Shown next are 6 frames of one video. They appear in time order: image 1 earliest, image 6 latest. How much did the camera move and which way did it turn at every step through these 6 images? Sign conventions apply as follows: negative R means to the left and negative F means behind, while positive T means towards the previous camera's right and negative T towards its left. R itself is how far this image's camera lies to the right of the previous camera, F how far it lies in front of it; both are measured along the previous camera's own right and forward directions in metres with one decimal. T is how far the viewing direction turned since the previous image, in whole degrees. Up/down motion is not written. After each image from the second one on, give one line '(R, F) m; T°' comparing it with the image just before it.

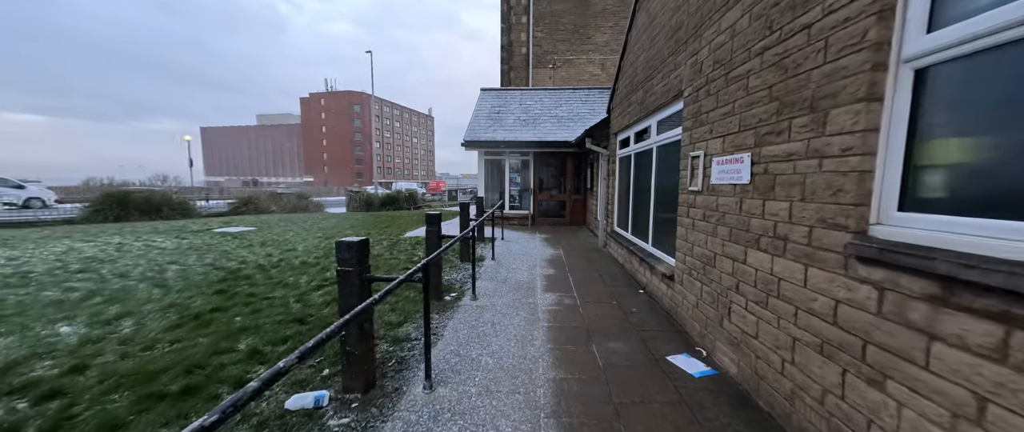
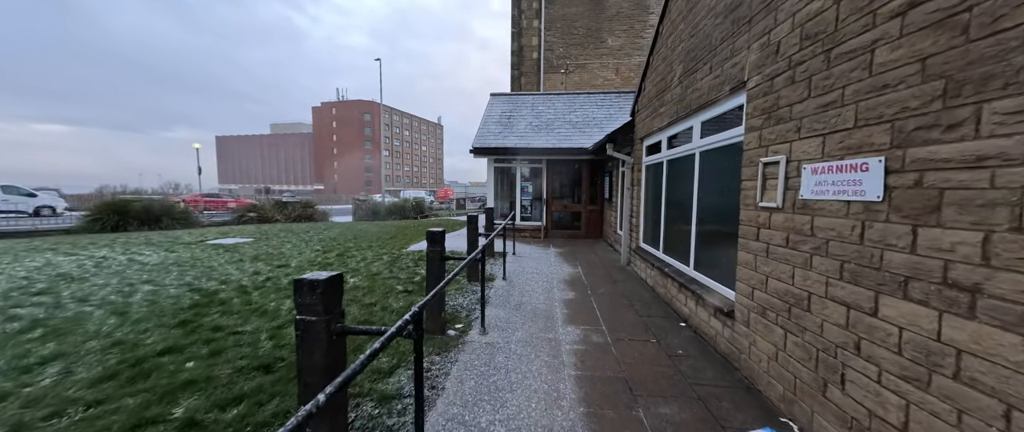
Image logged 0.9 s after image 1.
(-0.1, +0.6) m; -1°
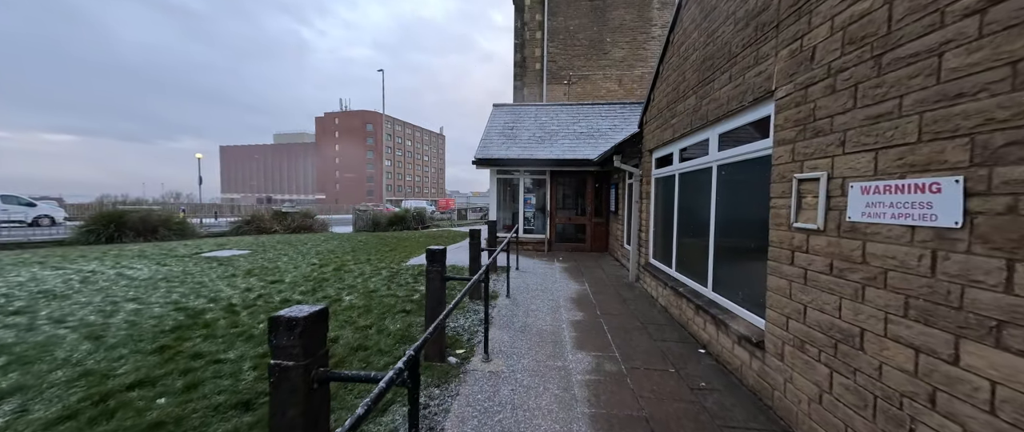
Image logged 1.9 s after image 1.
(0.0, +0.2) m; 0°
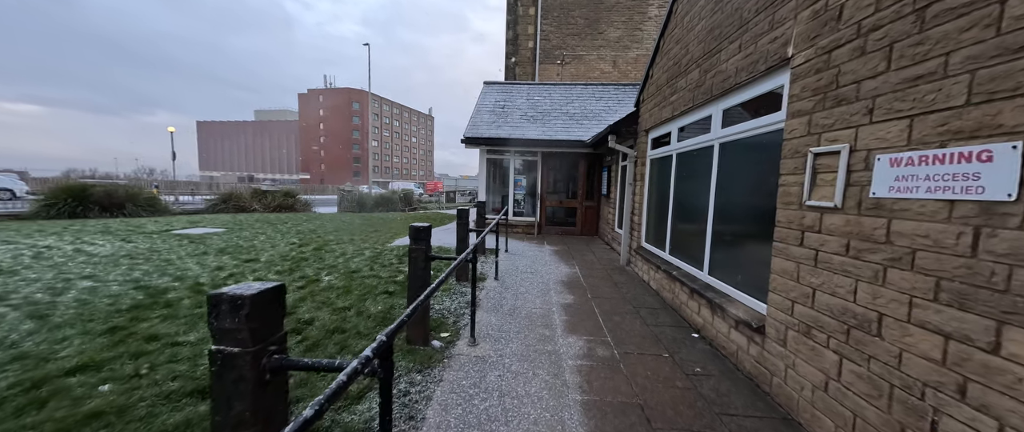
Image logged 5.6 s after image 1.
(0.0, +0.2) m; +2°
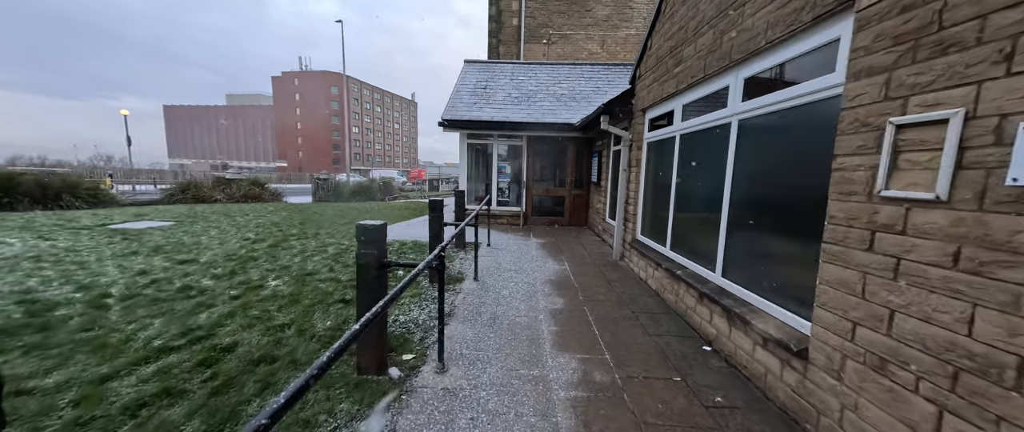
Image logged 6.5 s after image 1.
(+0.1, +0.6) m; +2°
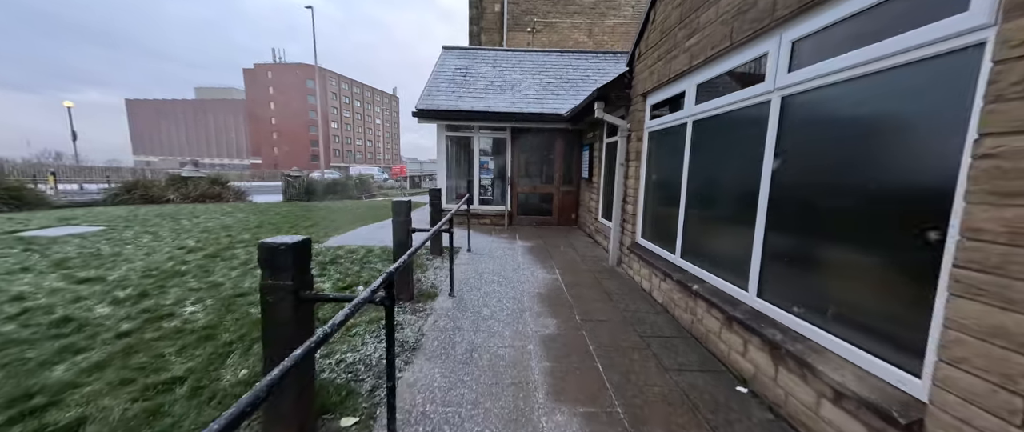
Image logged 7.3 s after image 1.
(0.0, +0.7) m; +3°
